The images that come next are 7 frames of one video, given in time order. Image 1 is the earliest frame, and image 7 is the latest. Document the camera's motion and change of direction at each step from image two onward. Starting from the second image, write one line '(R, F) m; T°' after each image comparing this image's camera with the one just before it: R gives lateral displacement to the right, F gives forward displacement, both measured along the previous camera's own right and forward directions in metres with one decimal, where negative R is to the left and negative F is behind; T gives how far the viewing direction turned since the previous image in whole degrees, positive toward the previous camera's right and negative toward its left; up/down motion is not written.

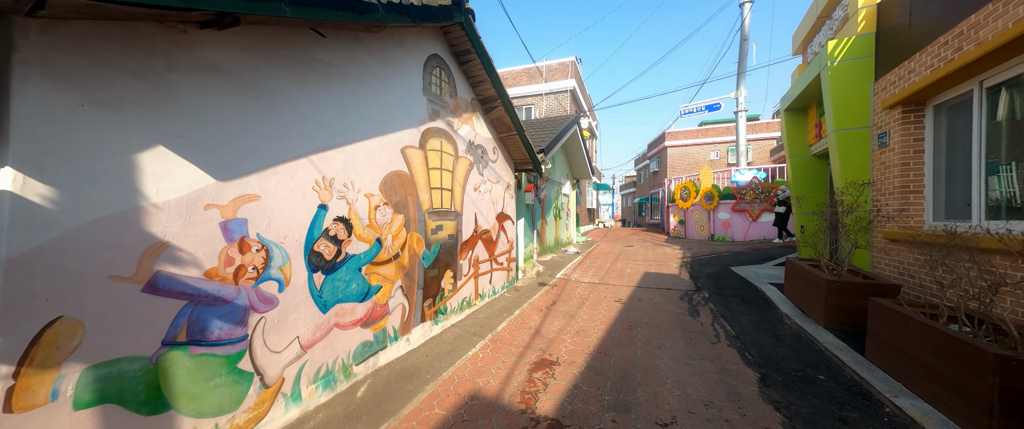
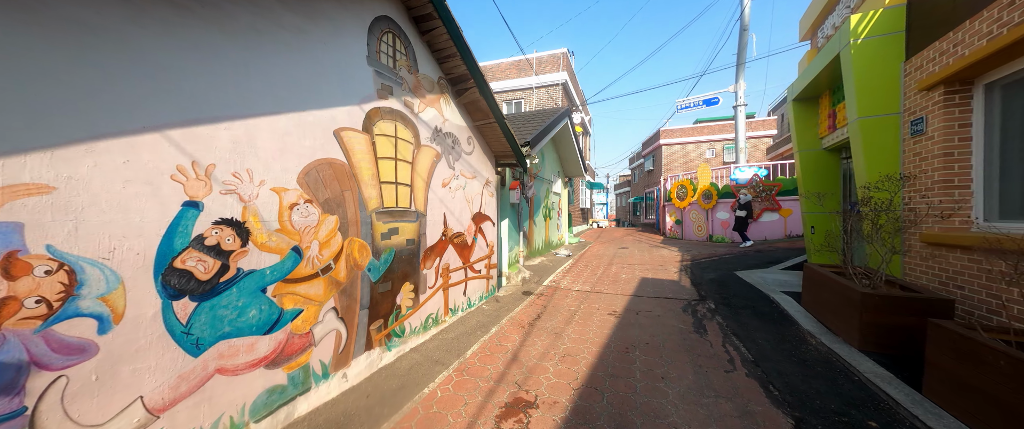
(+0.2, +0.7) m; +1°
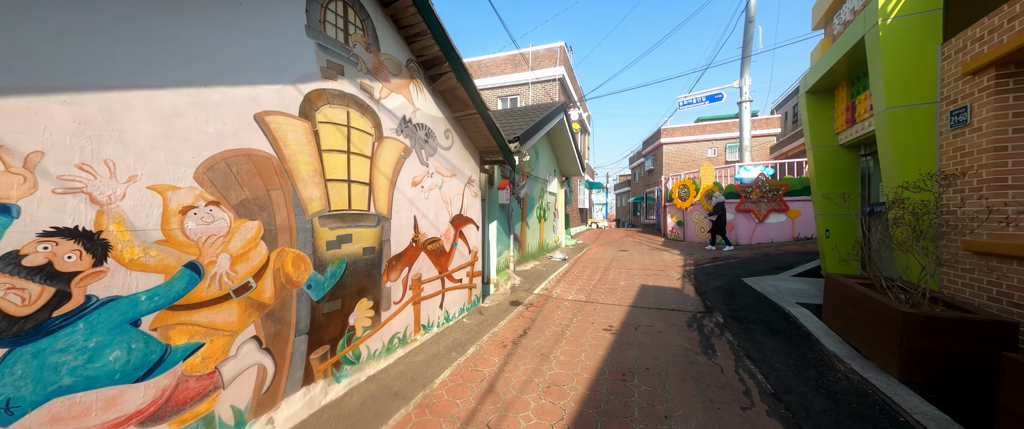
(+0.2, +0.5) m; 0°
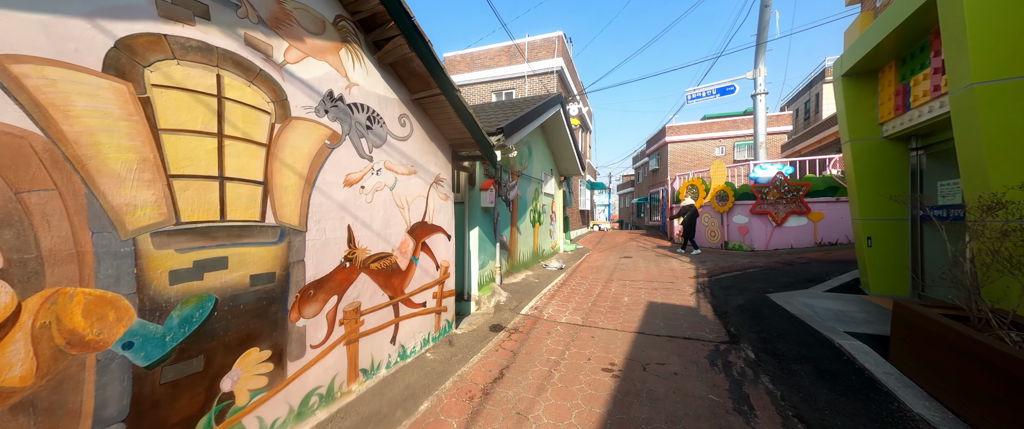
(+0.3, +0.9) m; 0°
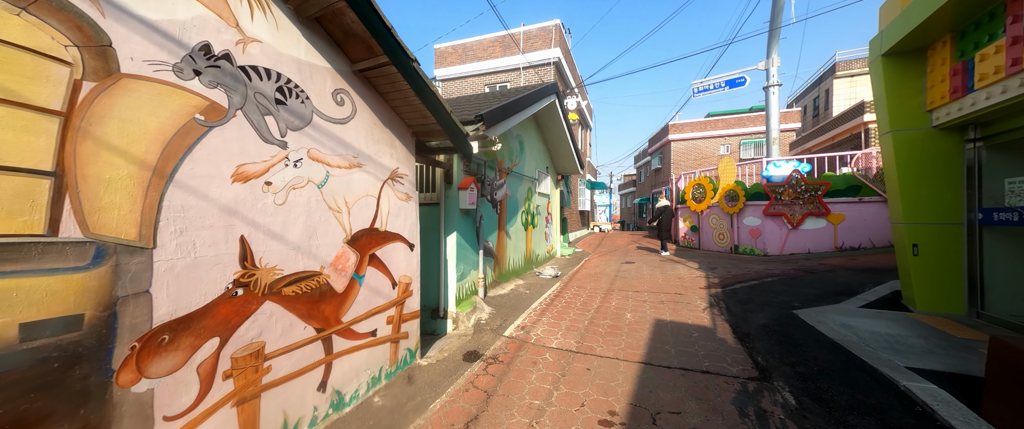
(+0.3, +0.8) m; 0°
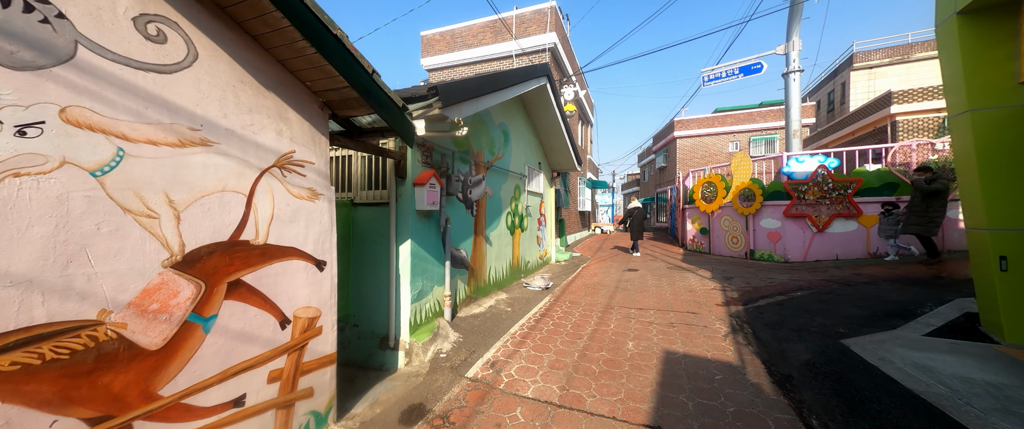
(+0.4, +1.0) m; 0°
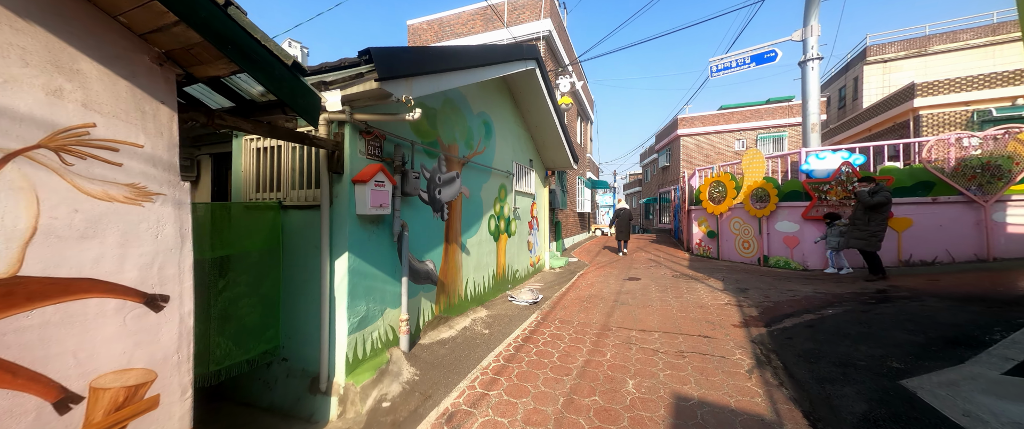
(+0.3, +0.8) m; 0°
